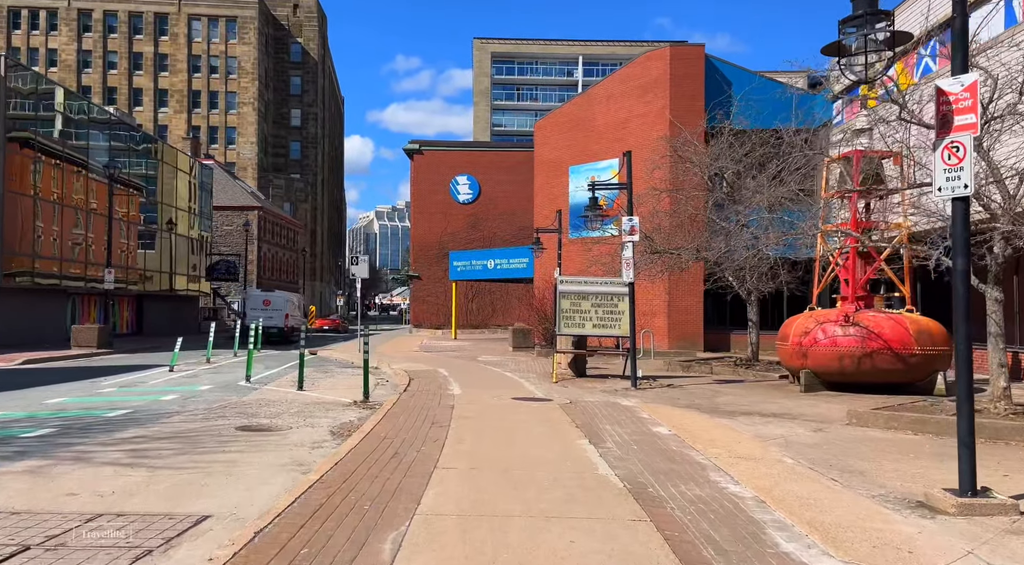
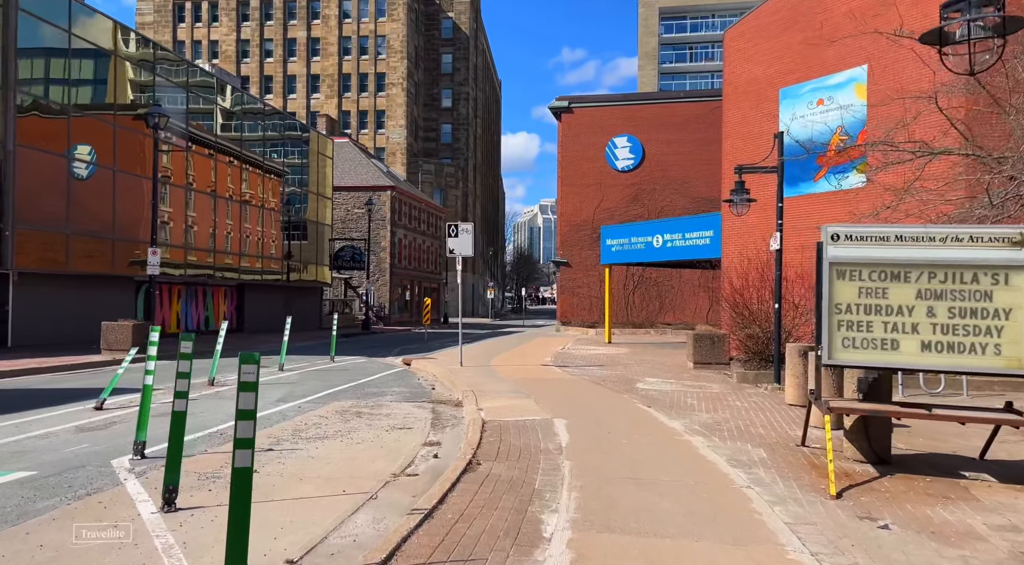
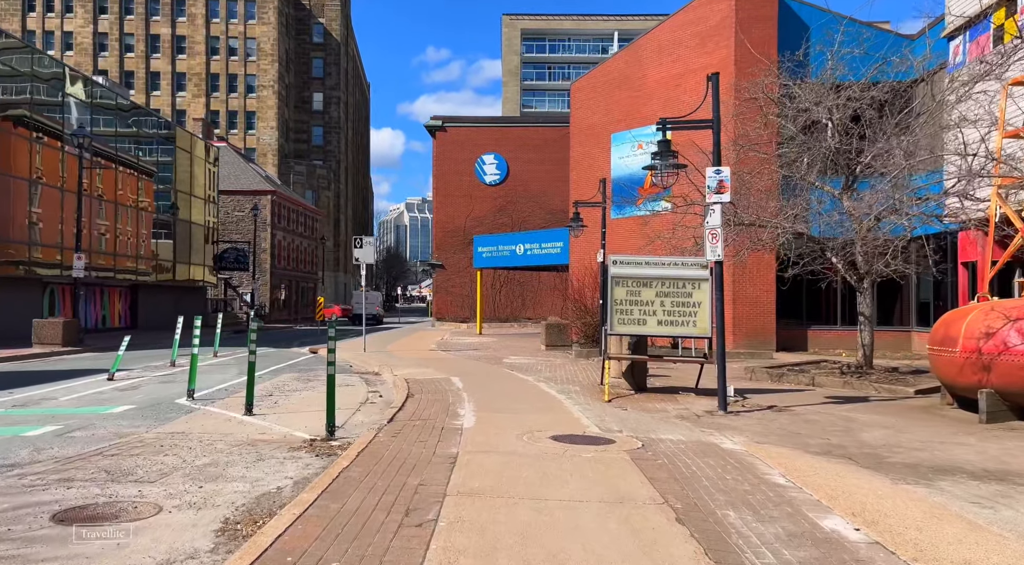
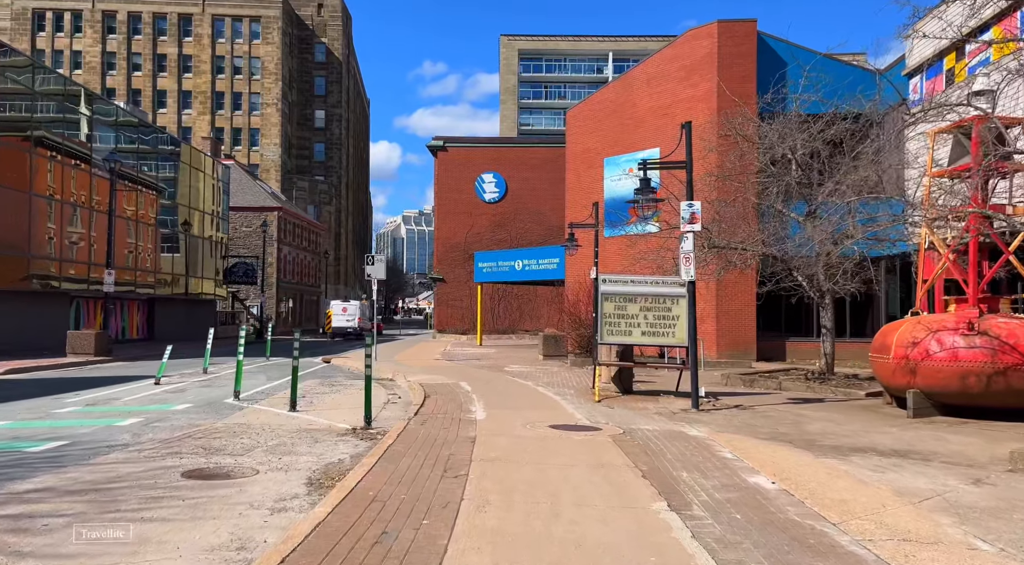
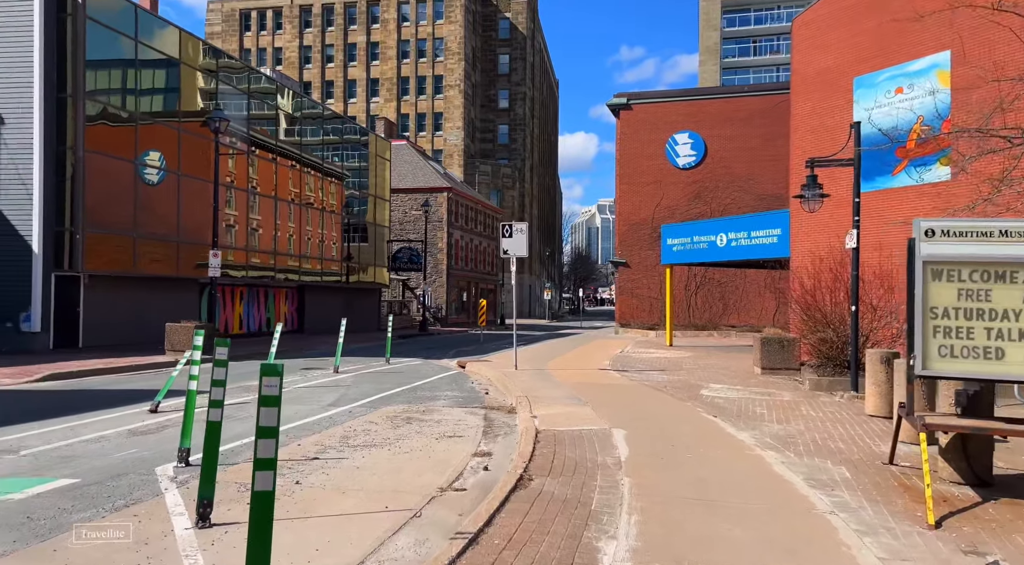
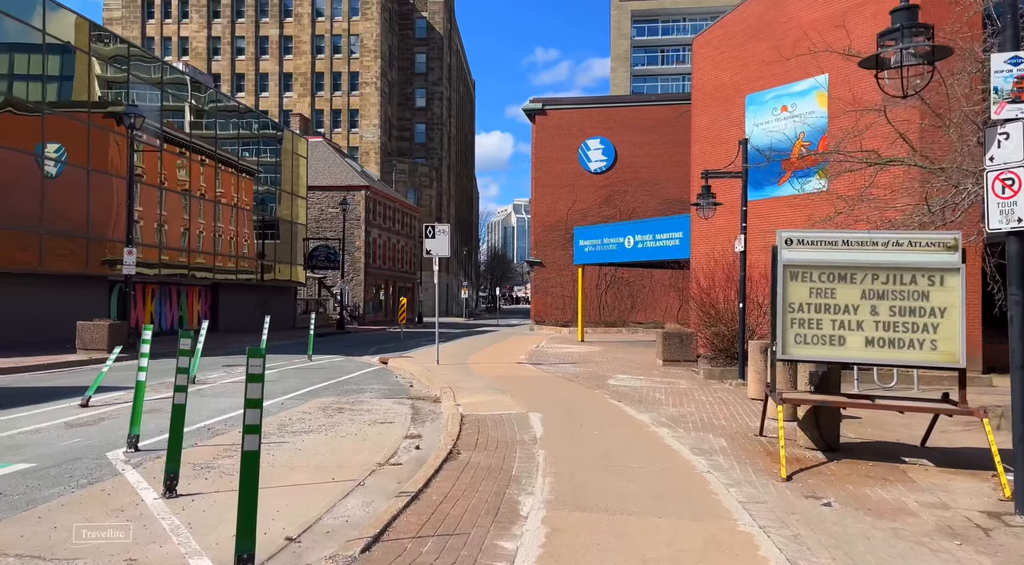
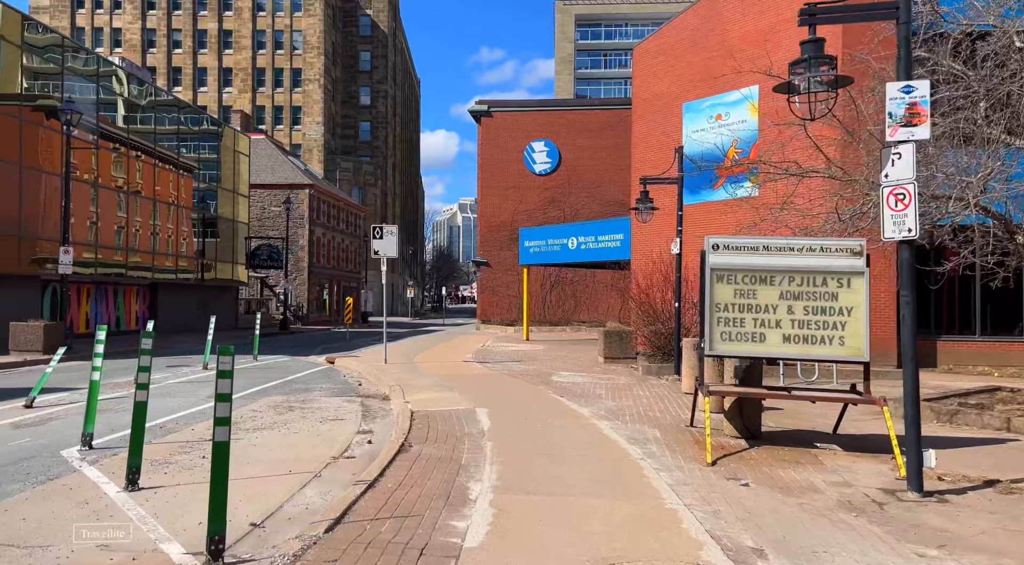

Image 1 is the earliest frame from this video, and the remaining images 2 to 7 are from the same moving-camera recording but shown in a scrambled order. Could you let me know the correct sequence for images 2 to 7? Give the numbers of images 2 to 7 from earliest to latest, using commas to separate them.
4, 3, 7, 6, 2, 5
